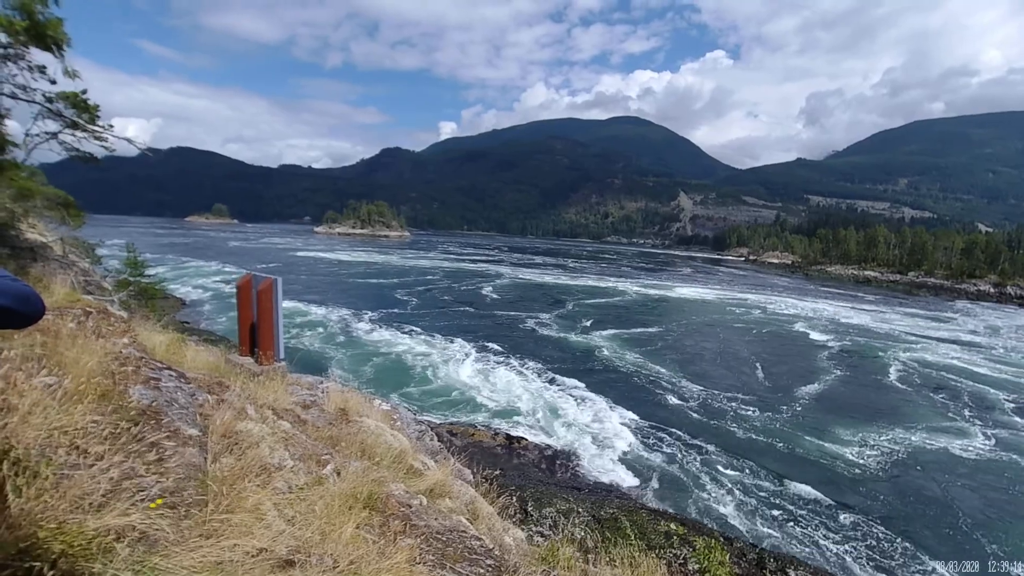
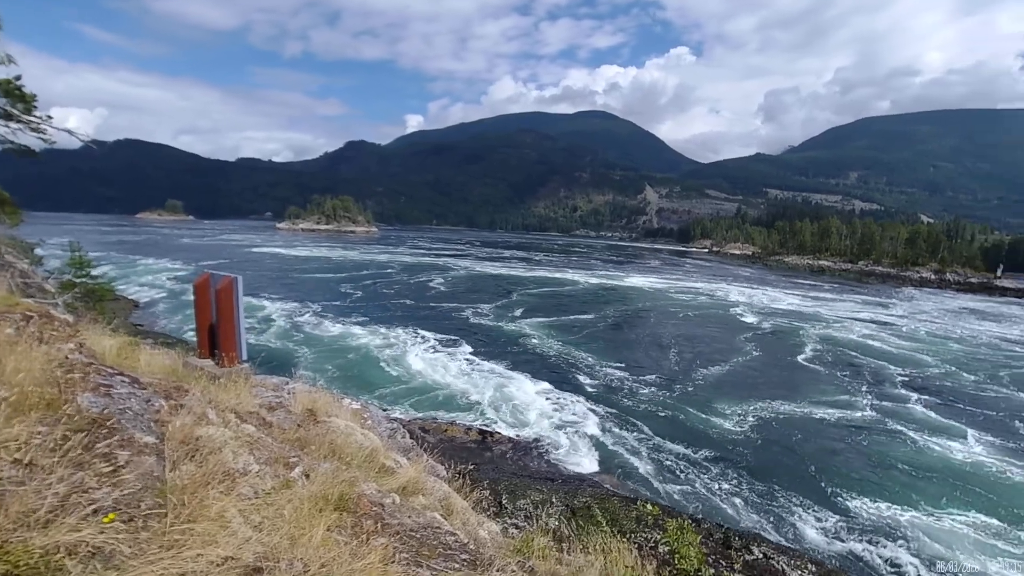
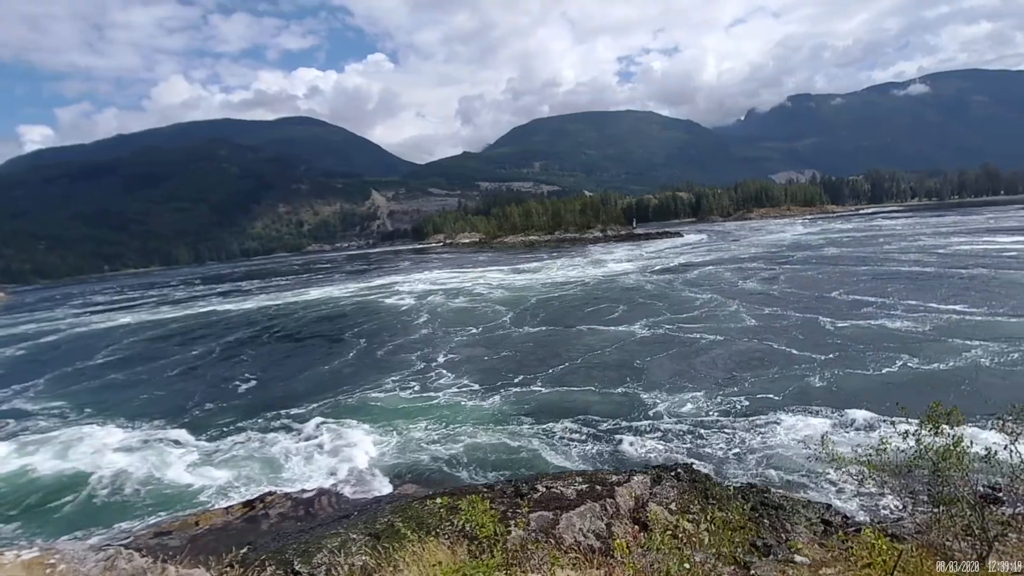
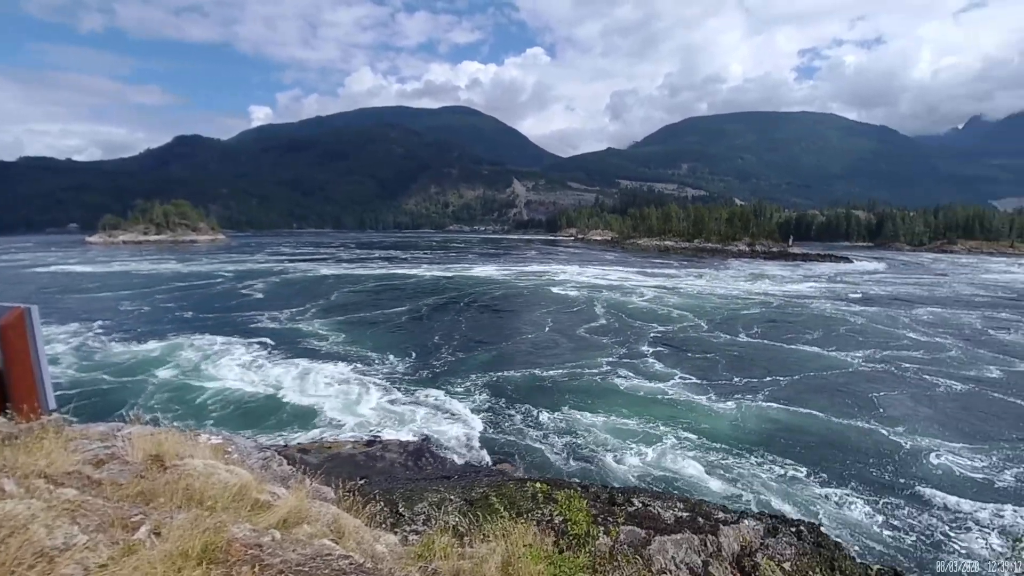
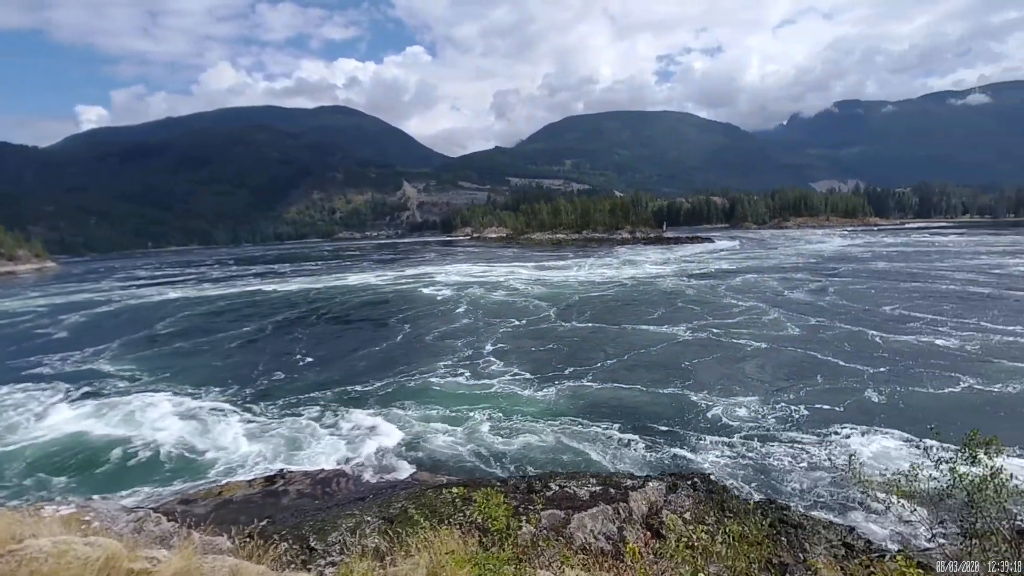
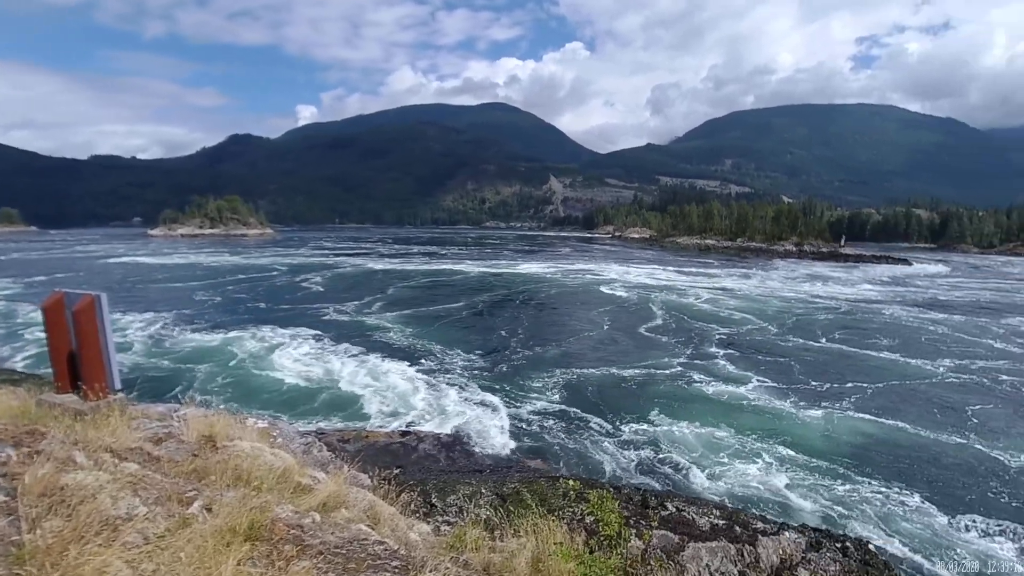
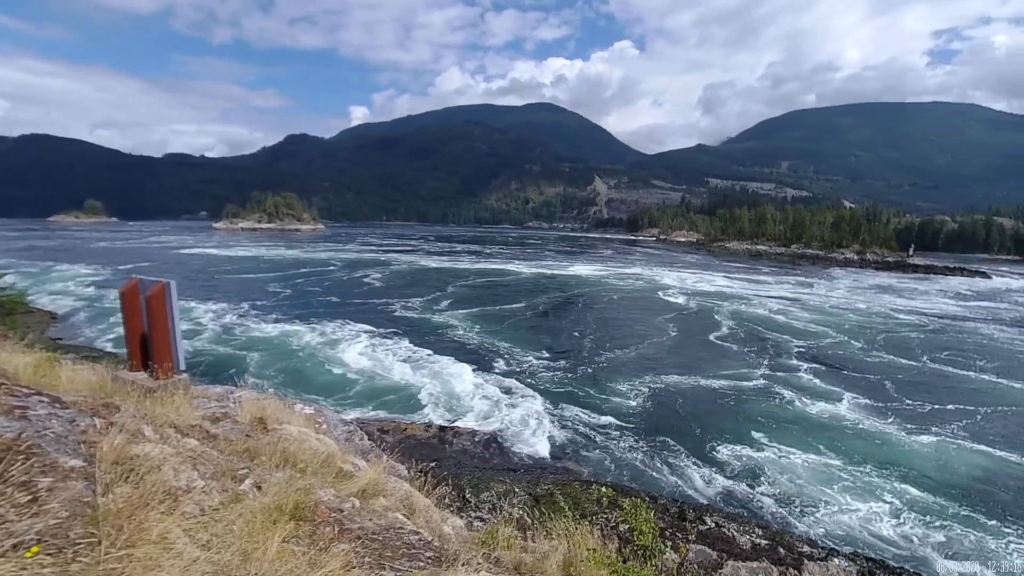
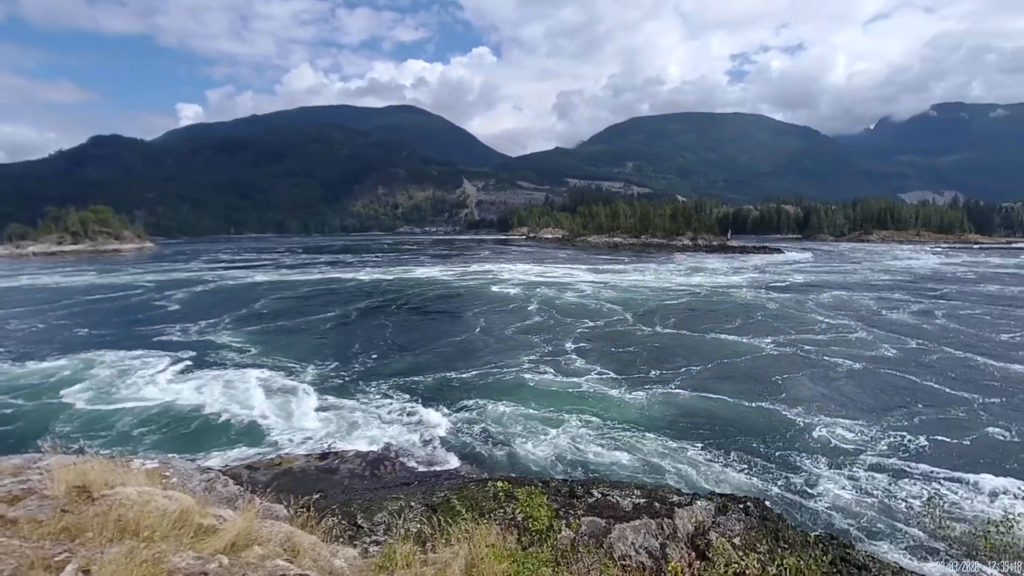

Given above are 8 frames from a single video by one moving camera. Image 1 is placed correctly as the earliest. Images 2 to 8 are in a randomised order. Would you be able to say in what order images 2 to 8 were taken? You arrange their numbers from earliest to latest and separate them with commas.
2, 7, 6, 4, 8, 5, 3
